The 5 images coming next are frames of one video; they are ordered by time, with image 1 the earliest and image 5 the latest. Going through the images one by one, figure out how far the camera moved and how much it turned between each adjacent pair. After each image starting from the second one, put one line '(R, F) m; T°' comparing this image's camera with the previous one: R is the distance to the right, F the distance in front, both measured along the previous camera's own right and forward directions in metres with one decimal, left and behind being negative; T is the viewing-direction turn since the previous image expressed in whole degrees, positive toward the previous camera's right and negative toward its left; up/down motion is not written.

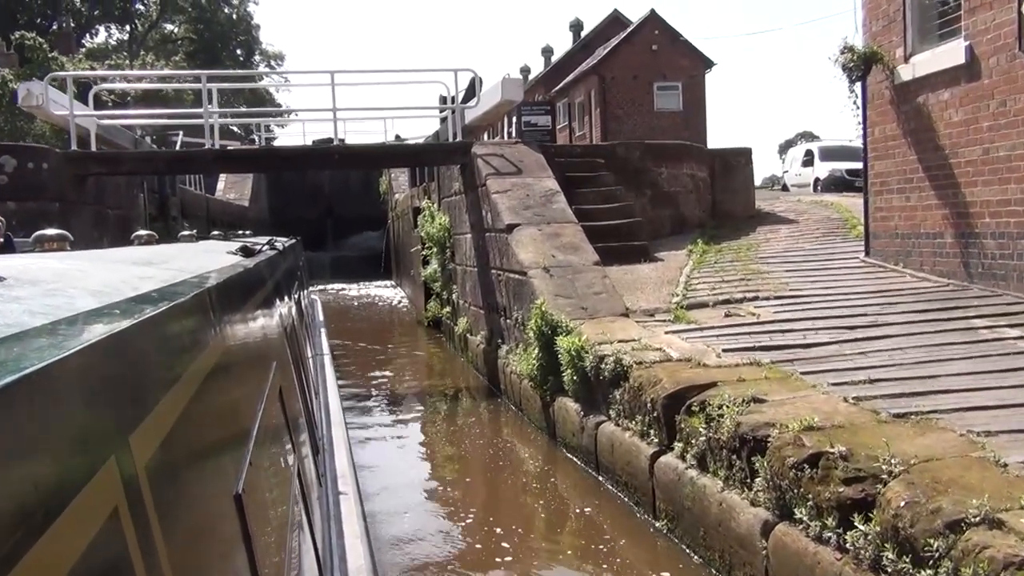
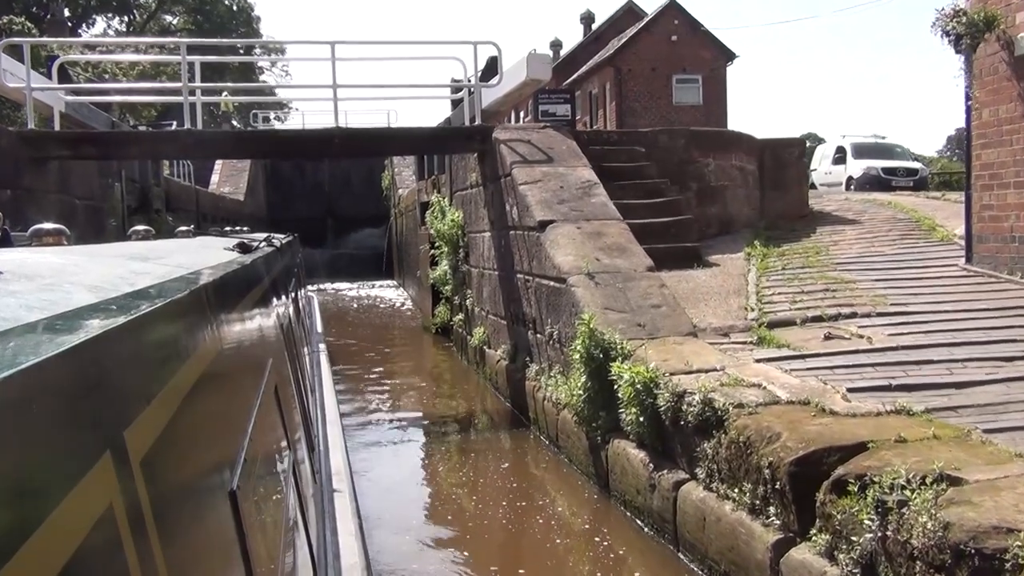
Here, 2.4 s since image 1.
(-0.2, +1.4) m; 0°
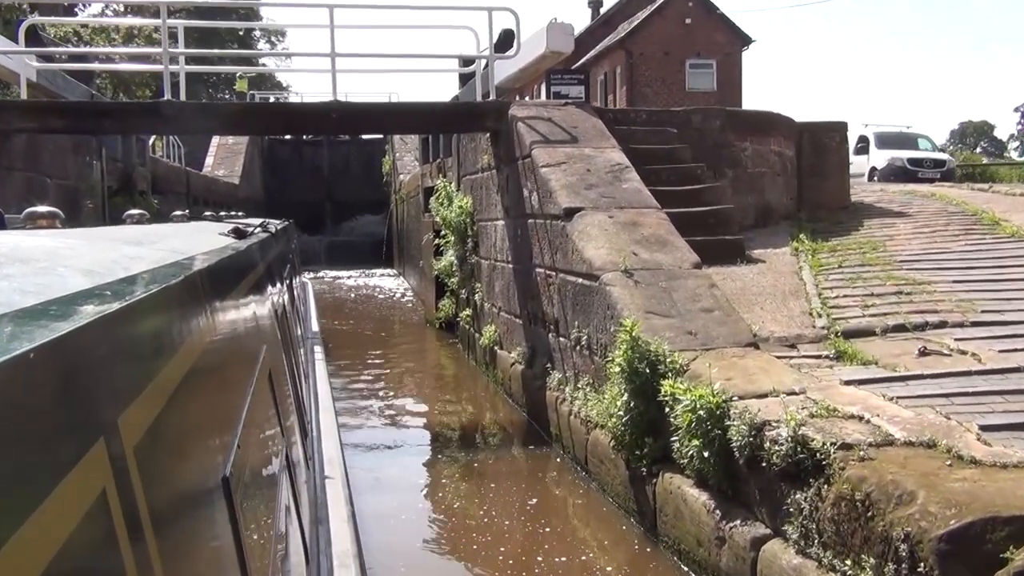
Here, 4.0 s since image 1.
(-0.1, +0.9) m; 0°
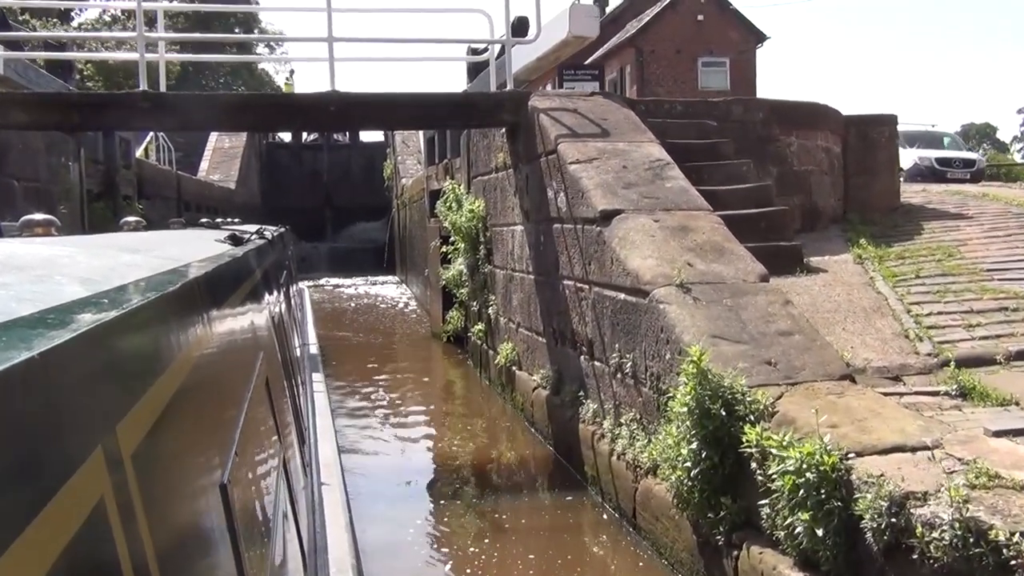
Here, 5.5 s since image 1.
(-0.1, +0.9) m; 0°
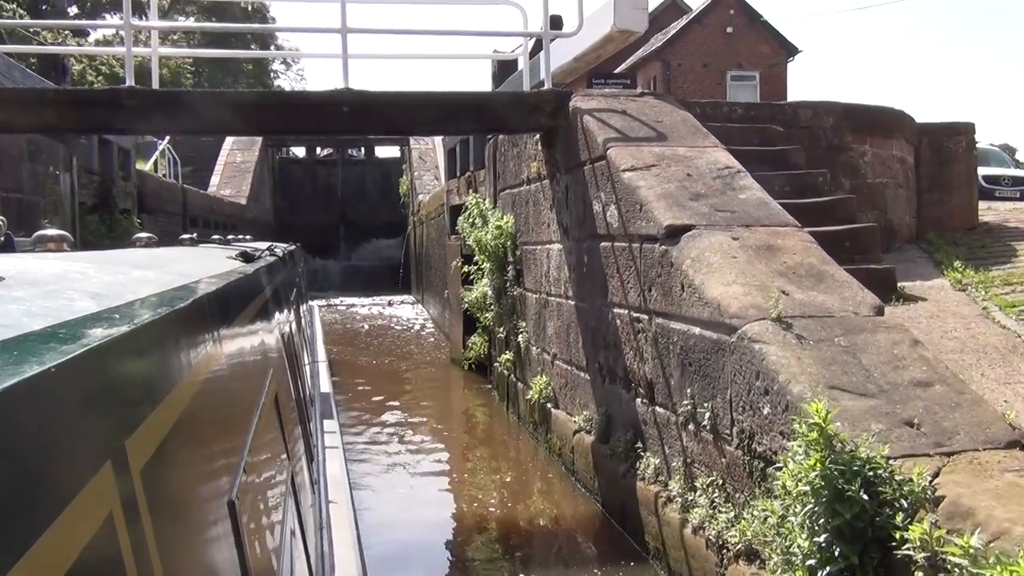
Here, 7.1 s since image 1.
(-0.1, +0.9) m; -1°
